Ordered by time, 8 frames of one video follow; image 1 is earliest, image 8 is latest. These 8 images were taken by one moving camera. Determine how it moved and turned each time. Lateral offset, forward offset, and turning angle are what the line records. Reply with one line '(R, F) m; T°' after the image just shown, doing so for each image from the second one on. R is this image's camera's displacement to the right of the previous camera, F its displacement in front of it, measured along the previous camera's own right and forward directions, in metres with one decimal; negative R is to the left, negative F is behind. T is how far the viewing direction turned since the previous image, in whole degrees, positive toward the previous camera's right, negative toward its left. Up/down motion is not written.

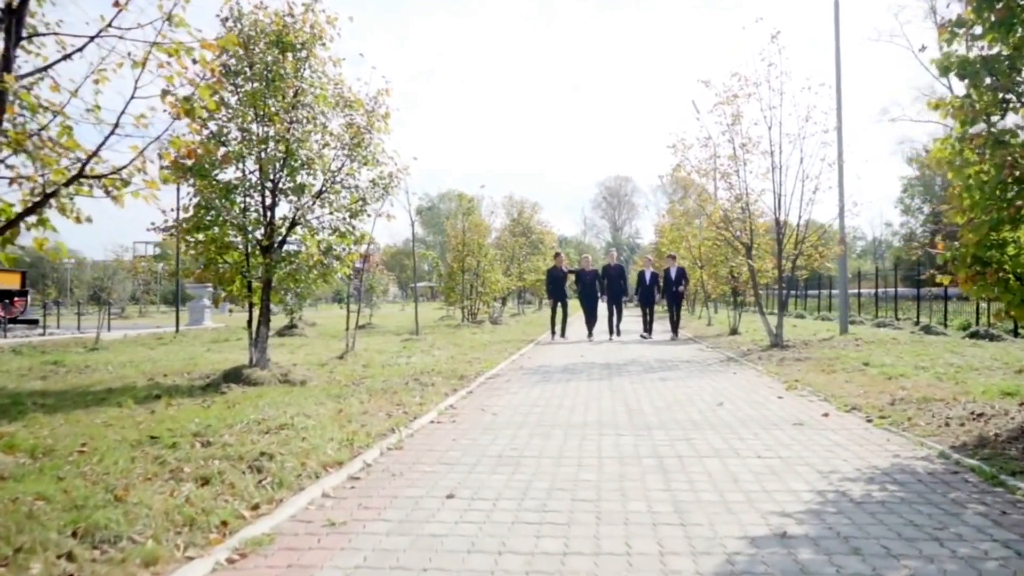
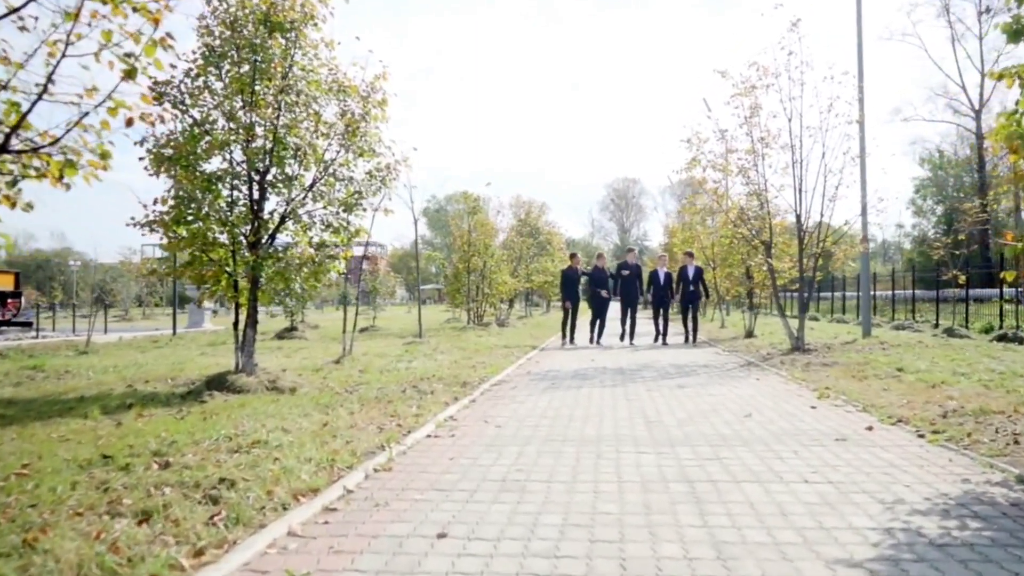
(0.0, +0.9) m; -1°
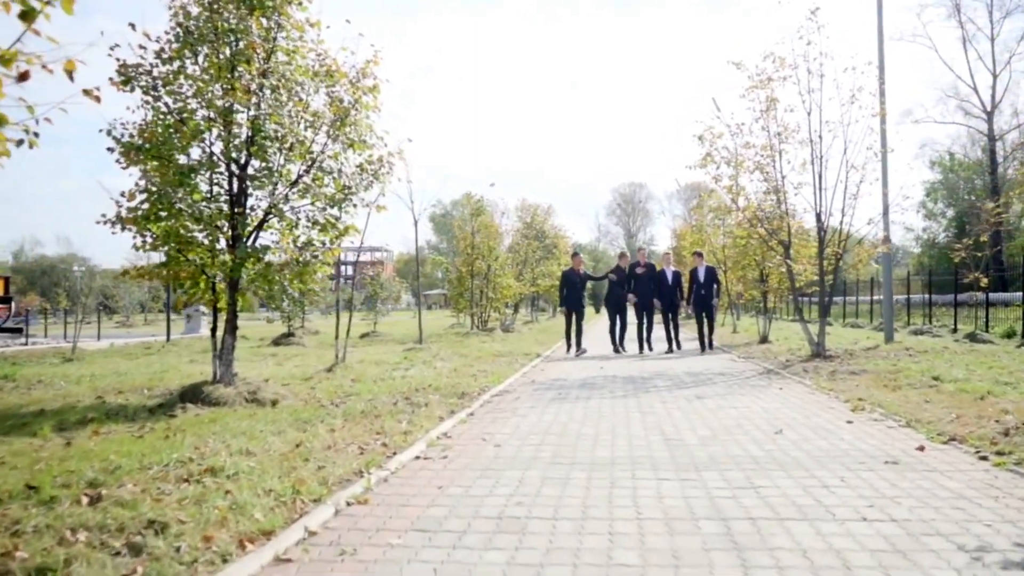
(0.0, +0.9) m; 0°
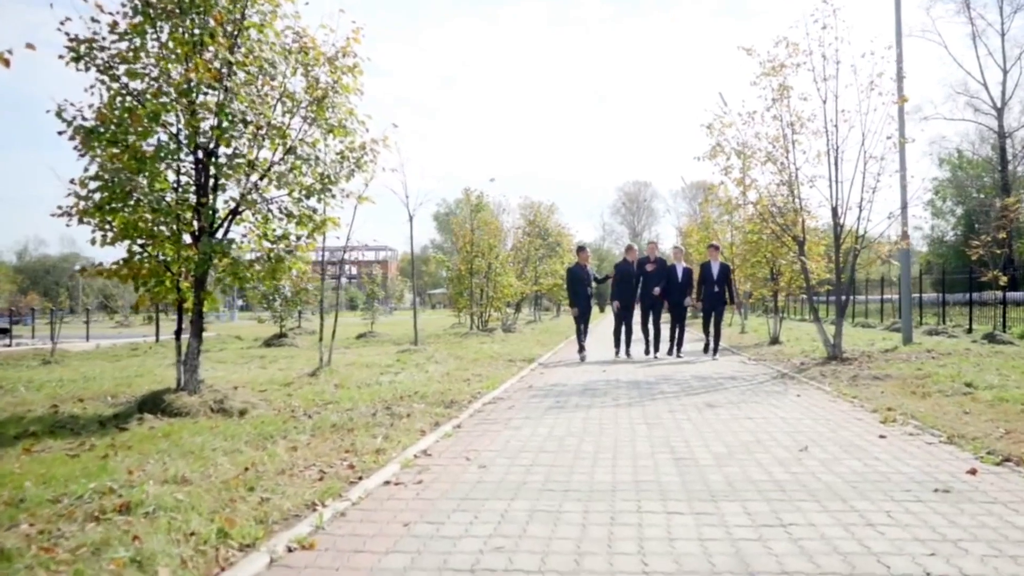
(+0.1, +0.9) m; 0°
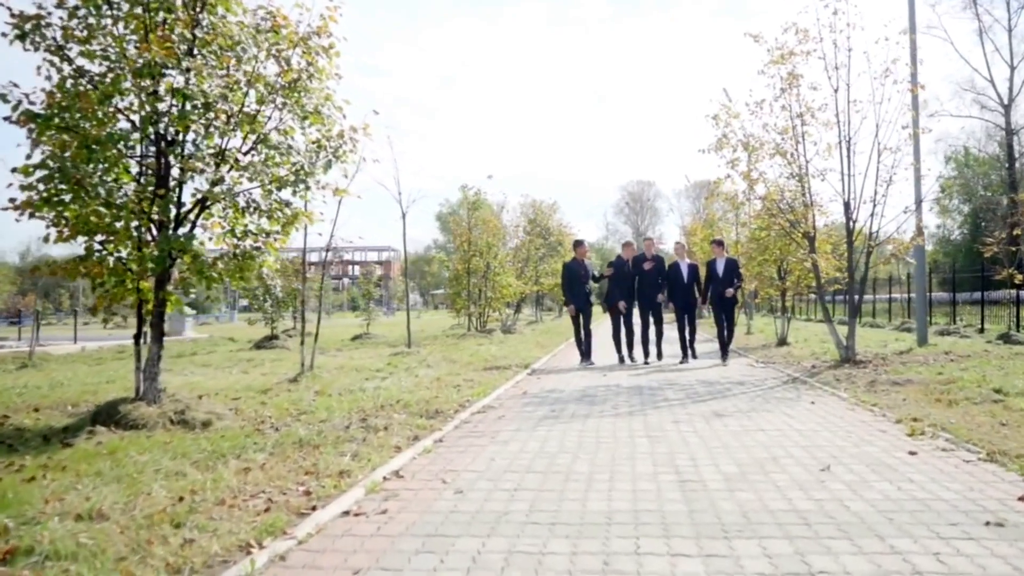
(+0.1, +0.7) m; 0°
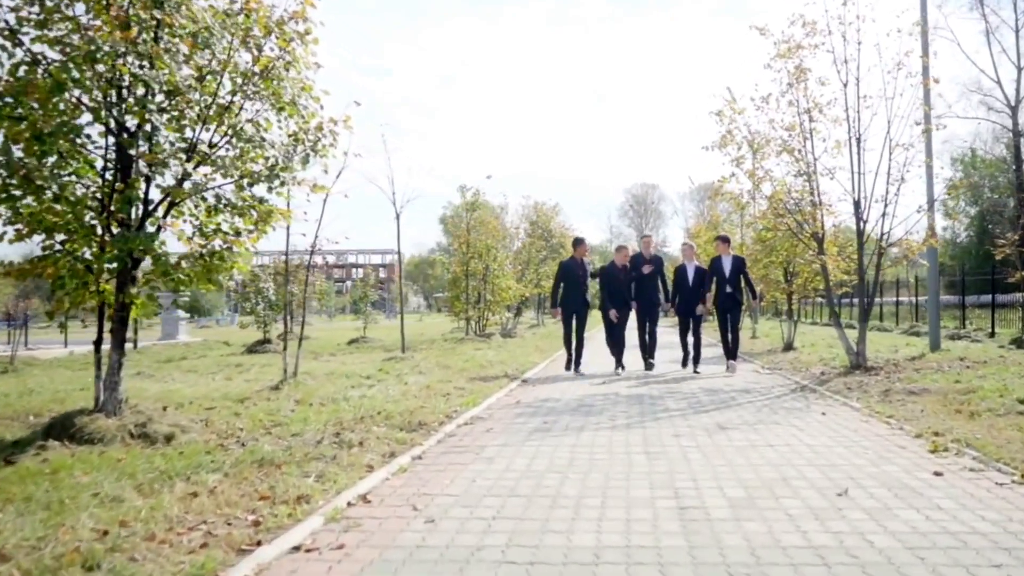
(+0.1, +0.6) m; 0°
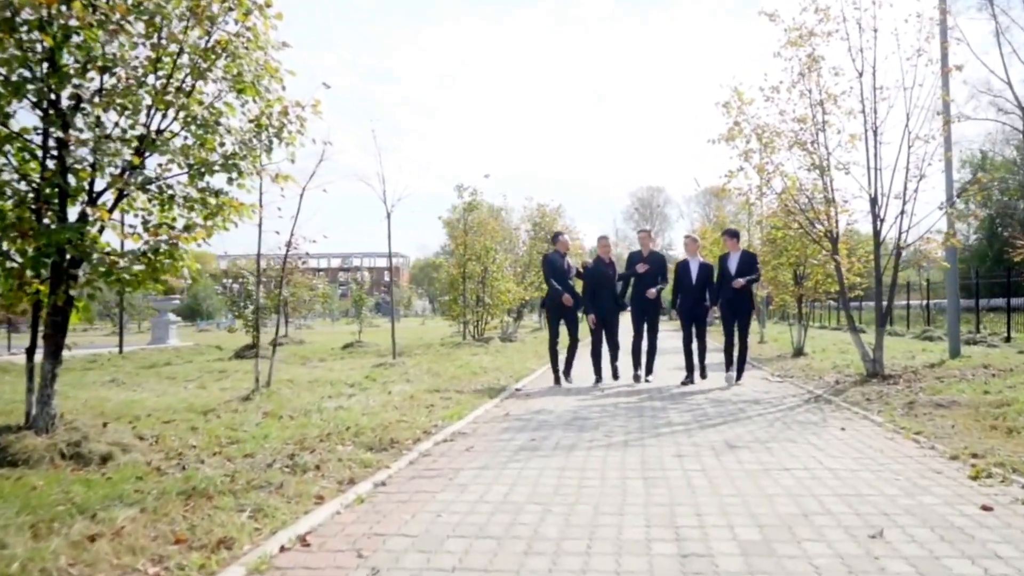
(+0.2, +0.8) m; 0°
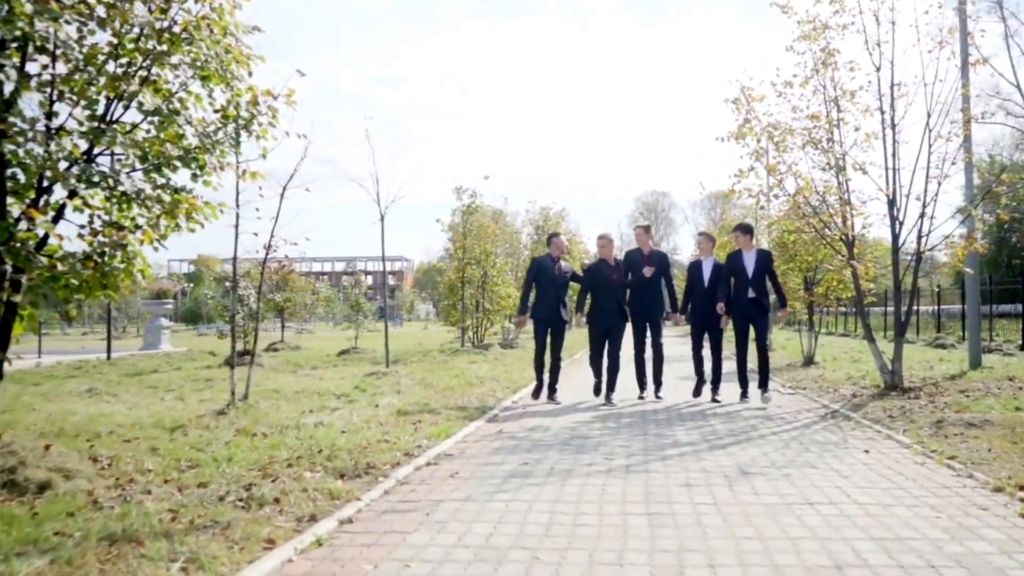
(+0.1, +0.7) m; 0°
